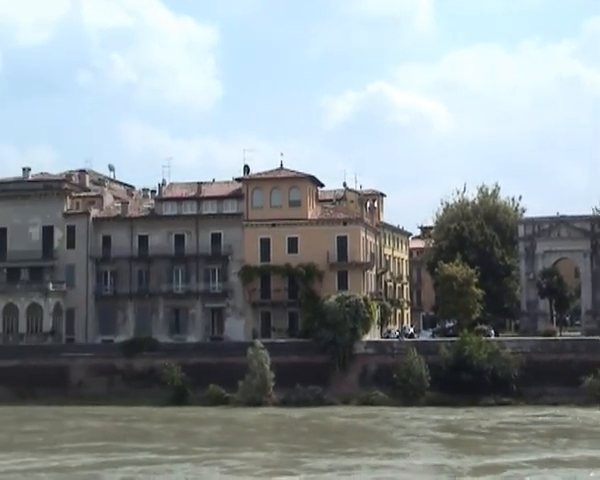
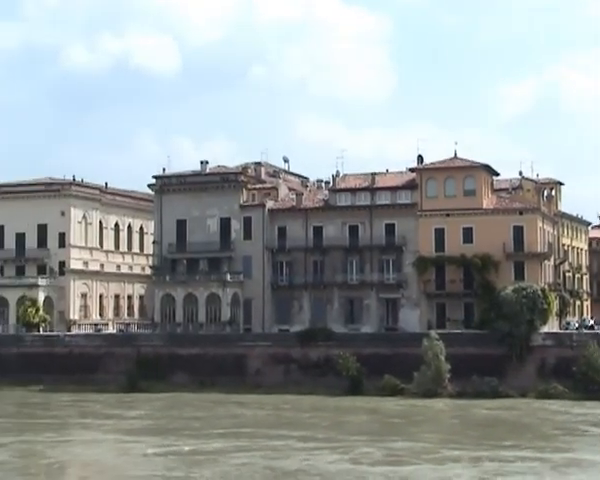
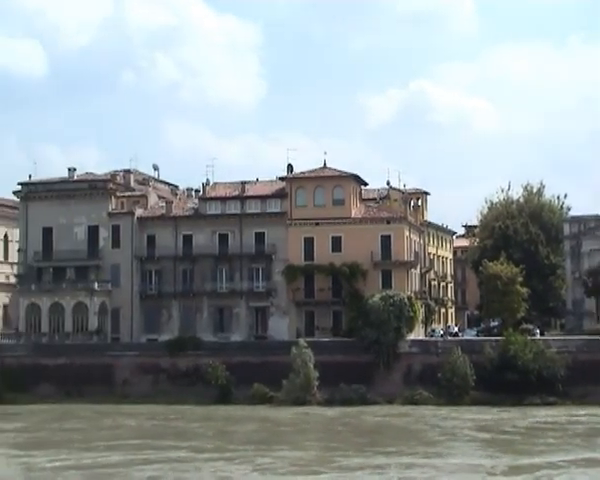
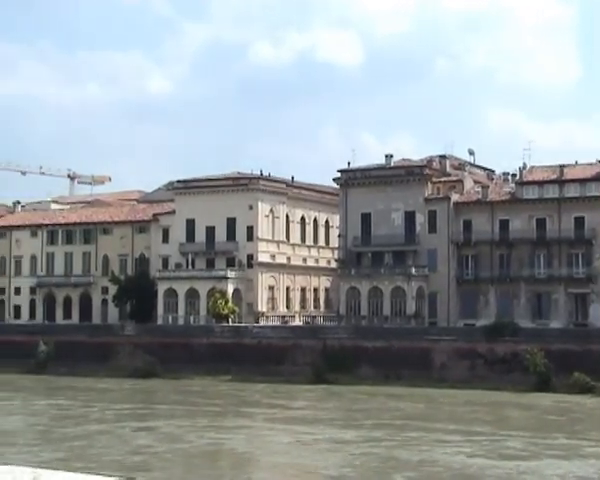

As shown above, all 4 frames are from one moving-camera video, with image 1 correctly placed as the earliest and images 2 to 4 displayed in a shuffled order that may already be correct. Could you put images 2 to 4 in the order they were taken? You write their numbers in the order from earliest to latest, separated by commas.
3, 2, 4
